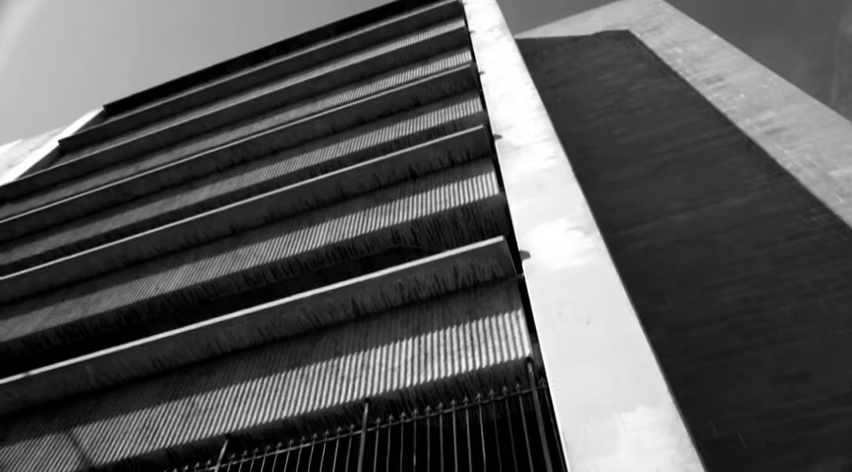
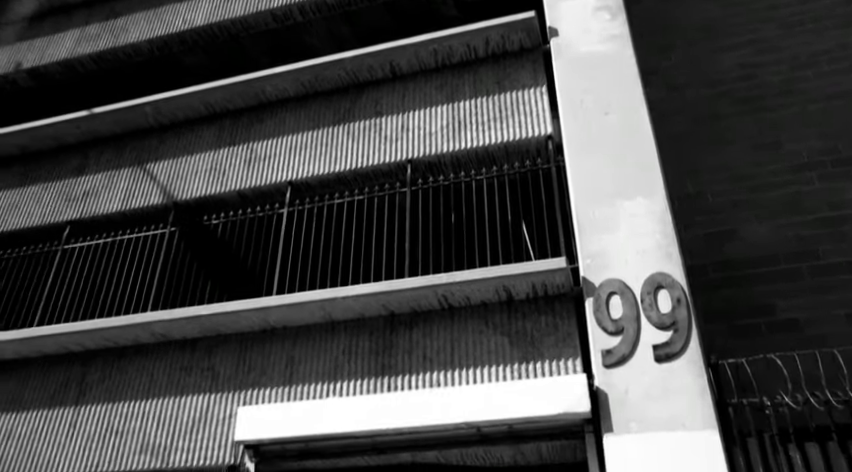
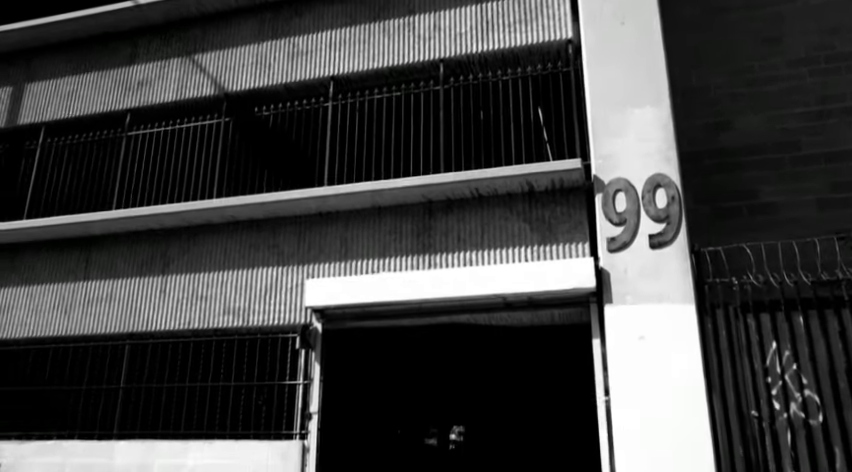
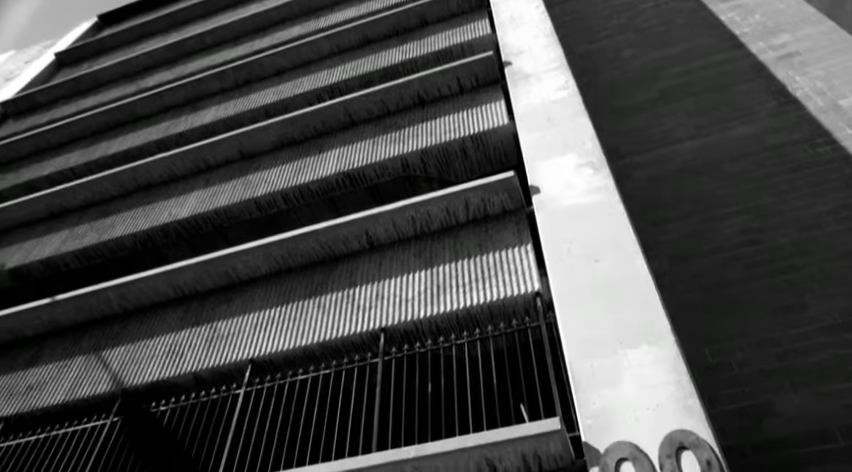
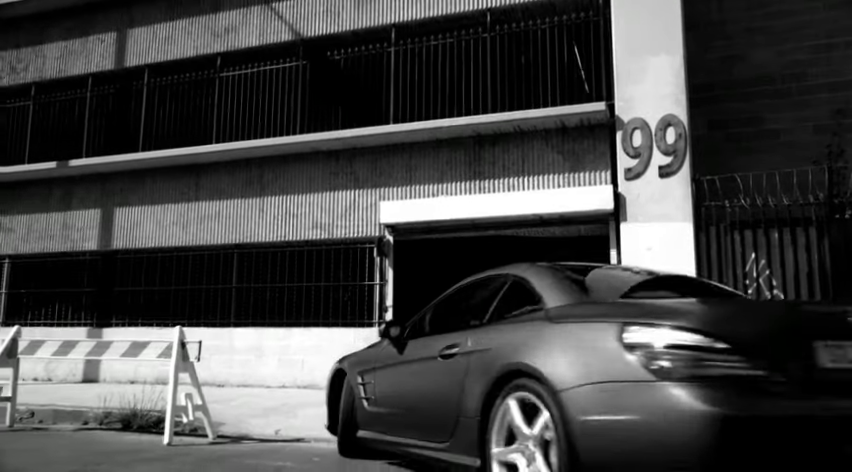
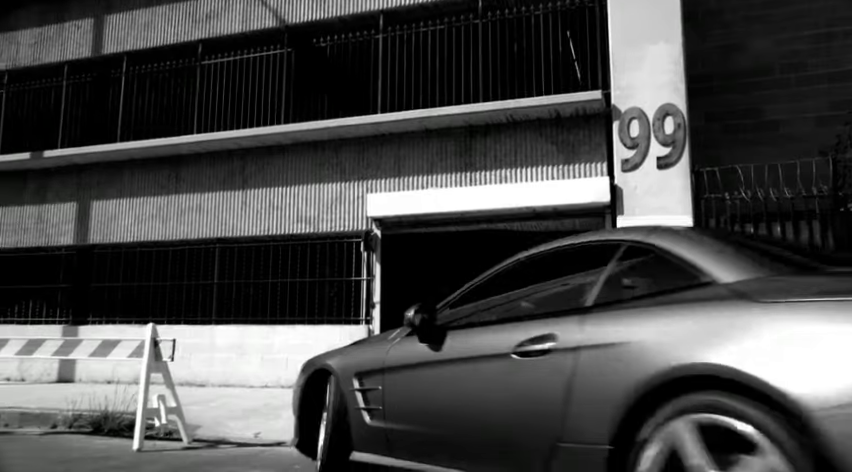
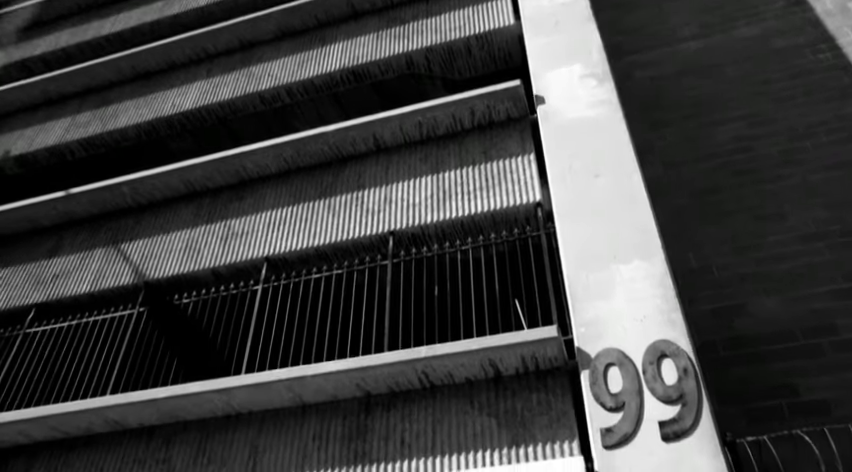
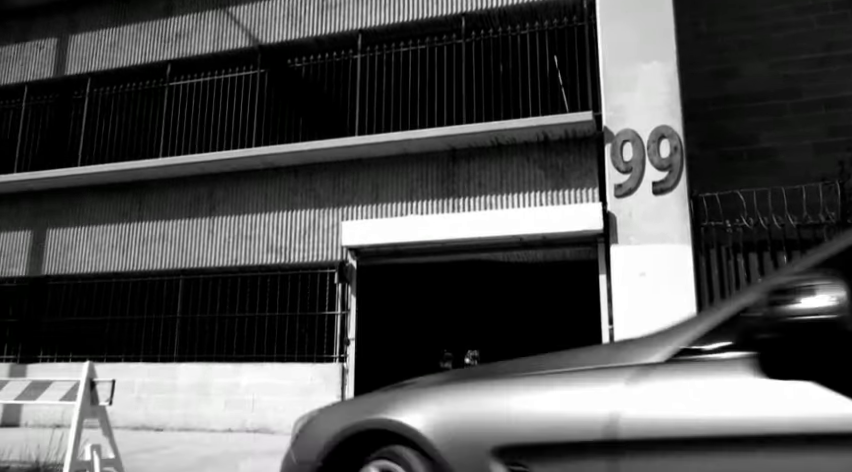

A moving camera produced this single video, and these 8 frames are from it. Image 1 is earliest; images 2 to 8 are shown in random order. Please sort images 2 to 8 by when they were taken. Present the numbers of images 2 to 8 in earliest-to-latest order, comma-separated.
4, 7, 2, 3, 8, 6, 5
